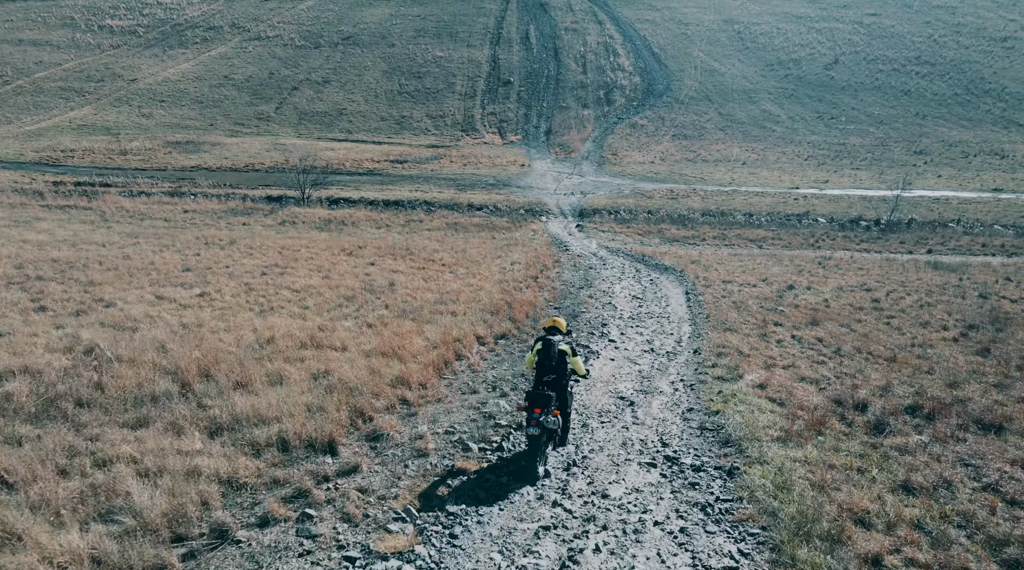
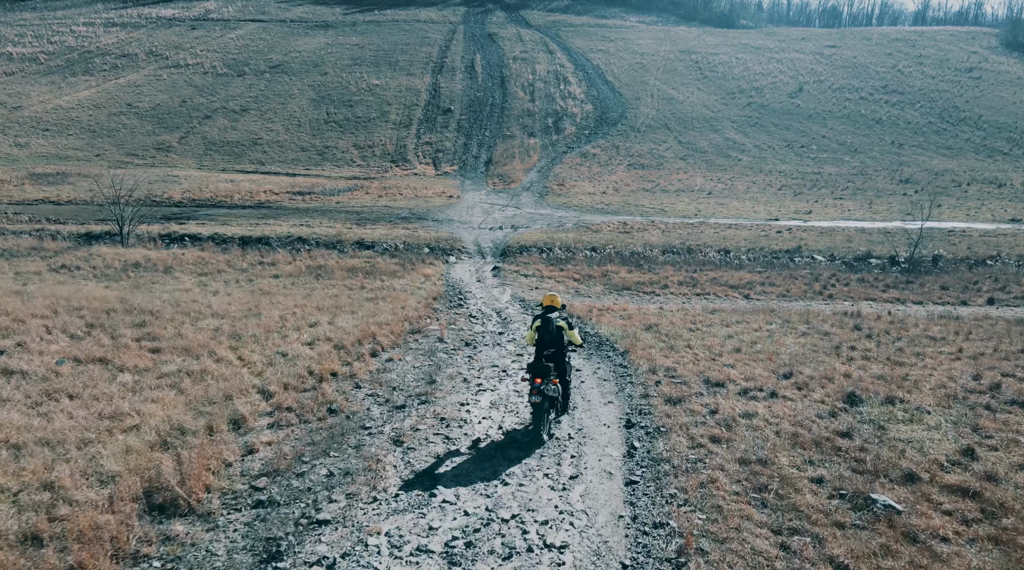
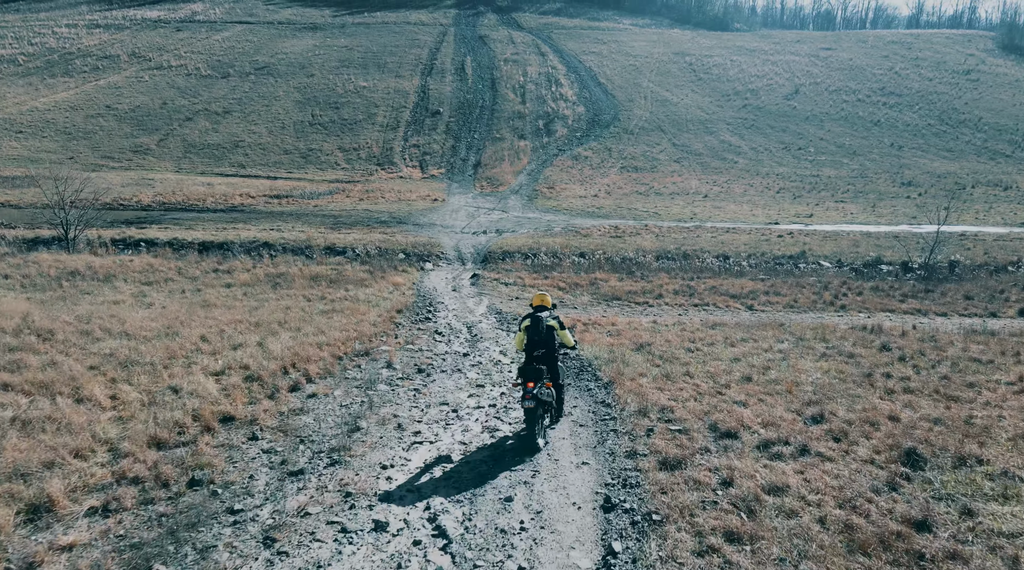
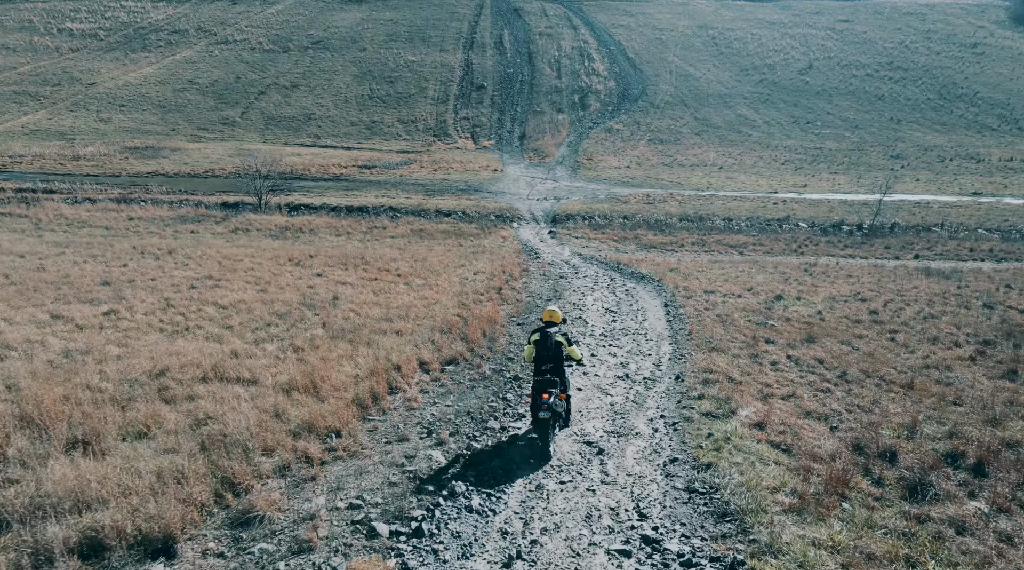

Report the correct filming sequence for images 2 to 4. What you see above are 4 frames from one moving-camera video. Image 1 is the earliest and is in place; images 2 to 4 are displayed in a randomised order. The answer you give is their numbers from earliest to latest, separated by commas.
4, 2, 3
